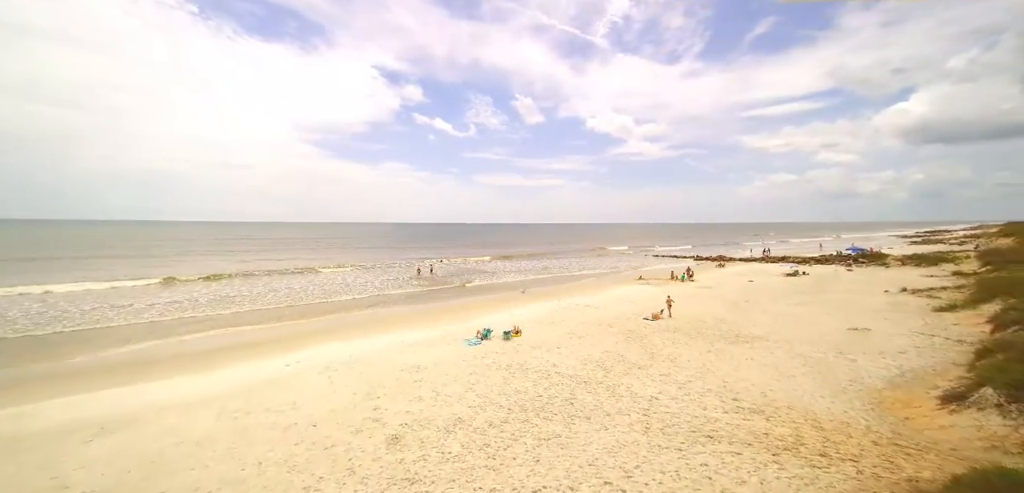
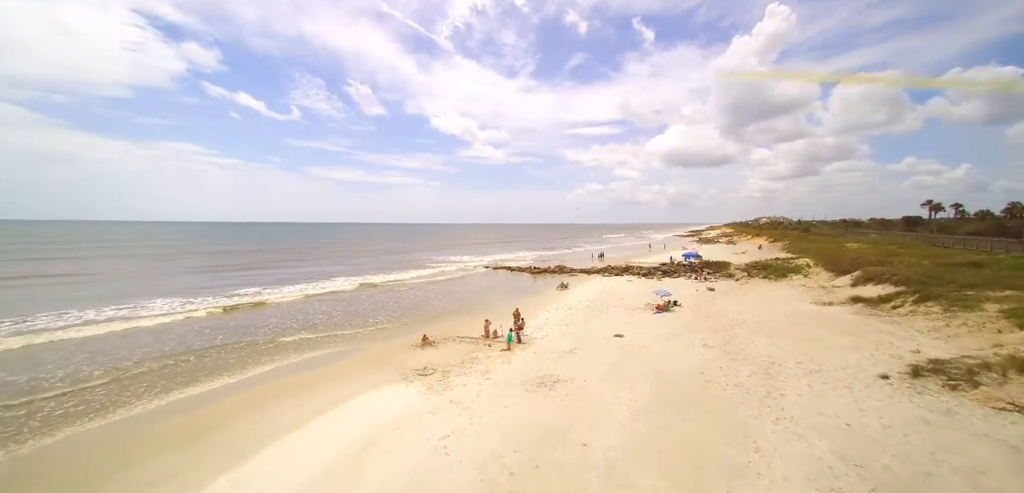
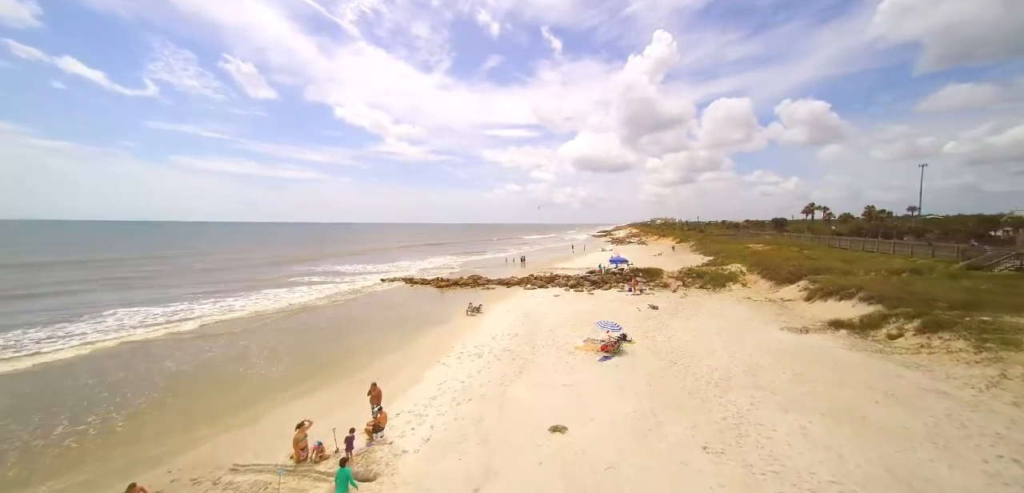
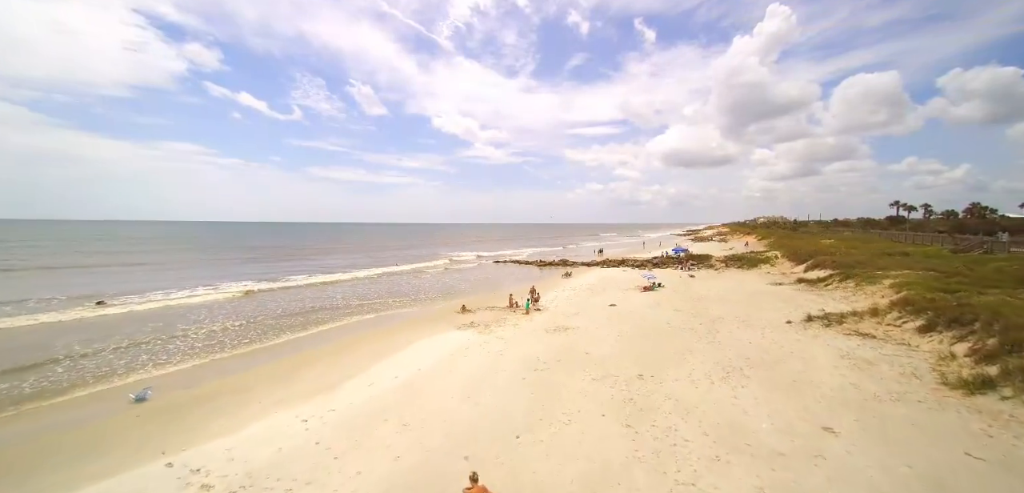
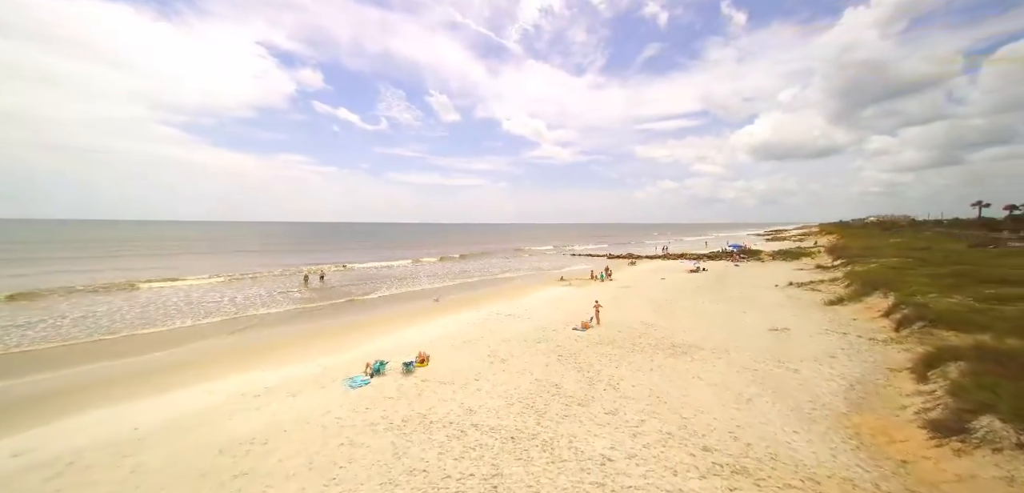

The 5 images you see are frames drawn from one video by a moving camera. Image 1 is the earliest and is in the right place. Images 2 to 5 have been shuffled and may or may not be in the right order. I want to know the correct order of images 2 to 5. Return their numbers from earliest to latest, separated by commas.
5, 4, 2, 3
